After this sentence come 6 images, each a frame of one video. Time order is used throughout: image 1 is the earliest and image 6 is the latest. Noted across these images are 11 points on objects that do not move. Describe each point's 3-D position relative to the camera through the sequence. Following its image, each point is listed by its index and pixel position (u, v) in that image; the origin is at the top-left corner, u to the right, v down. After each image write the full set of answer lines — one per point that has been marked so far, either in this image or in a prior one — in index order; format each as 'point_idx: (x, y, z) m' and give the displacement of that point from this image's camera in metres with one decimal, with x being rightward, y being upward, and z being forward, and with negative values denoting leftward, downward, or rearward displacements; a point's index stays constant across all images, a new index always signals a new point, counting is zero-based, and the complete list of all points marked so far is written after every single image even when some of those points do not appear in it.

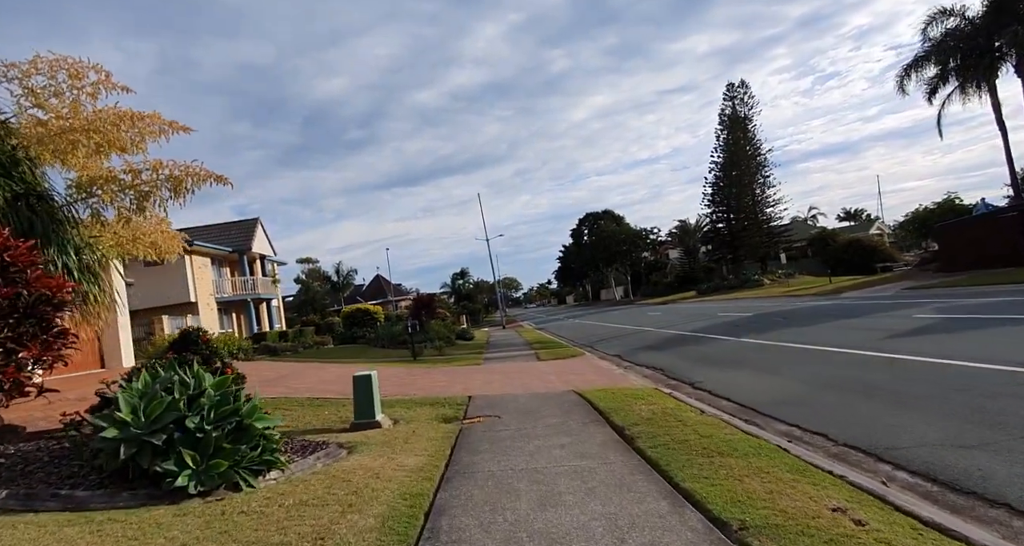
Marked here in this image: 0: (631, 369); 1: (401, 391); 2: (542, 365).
0: (+3.0, -2.4, +17.3) m
1: (-2.3, -2.5, +14.2) m
2: (+0.9, -2.7, +19.5) m
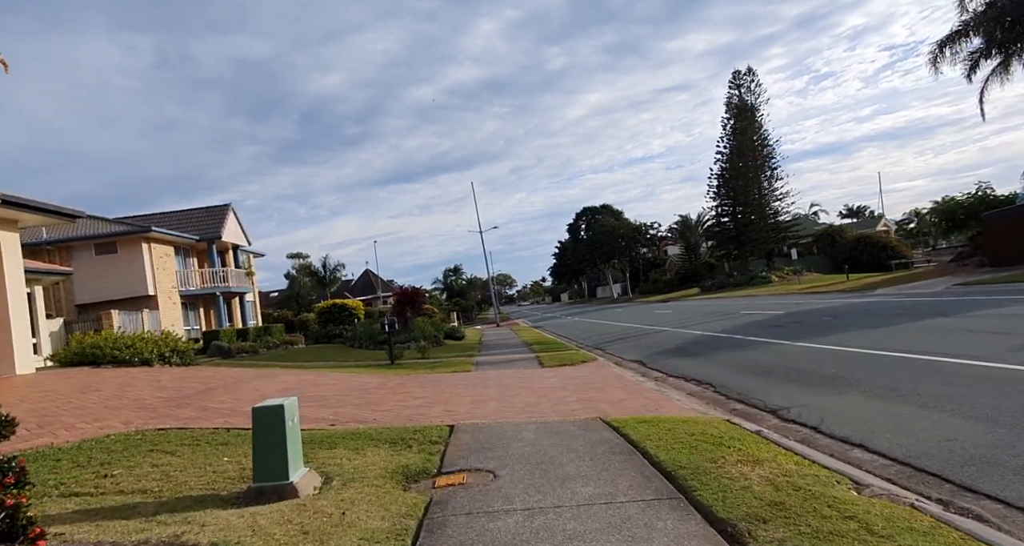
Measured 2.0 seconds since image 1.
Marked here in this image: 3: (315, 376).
0: (+2.9, -2.1, +13.5) m
1: (-2.3, -2.2, +10.4) m
2: (+0.8, -2.4, +15.7) m
3: (-4.7, -2.4, +15.9) m
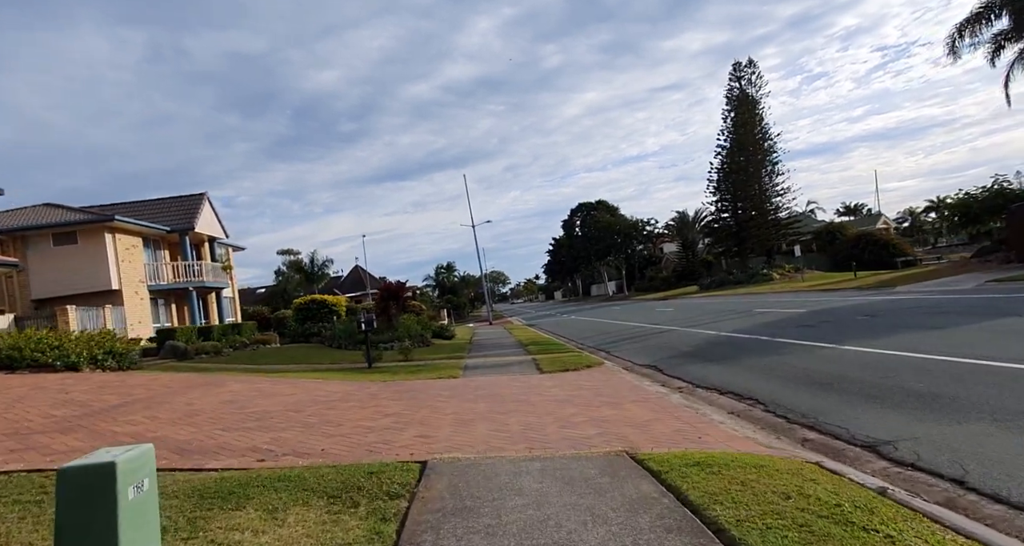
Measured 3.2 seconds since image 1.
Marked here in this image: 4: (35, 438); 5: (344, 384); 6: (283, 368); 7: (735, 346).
0: (+2.8, -1.9, +11.1) m
1: (-2.4, -2.0, +7.9) m
2: (+0.7, -2.1, +13.2) m
3: (-4.8, -2.2, +13.5) m
4: (-5.2, -1.8, +7.3) m
5: (-3.4, -2.3, +13.8) m
6: (-6.4, -2.6, +18.9) m
7: (+5.1, -1.7, +15.4) m
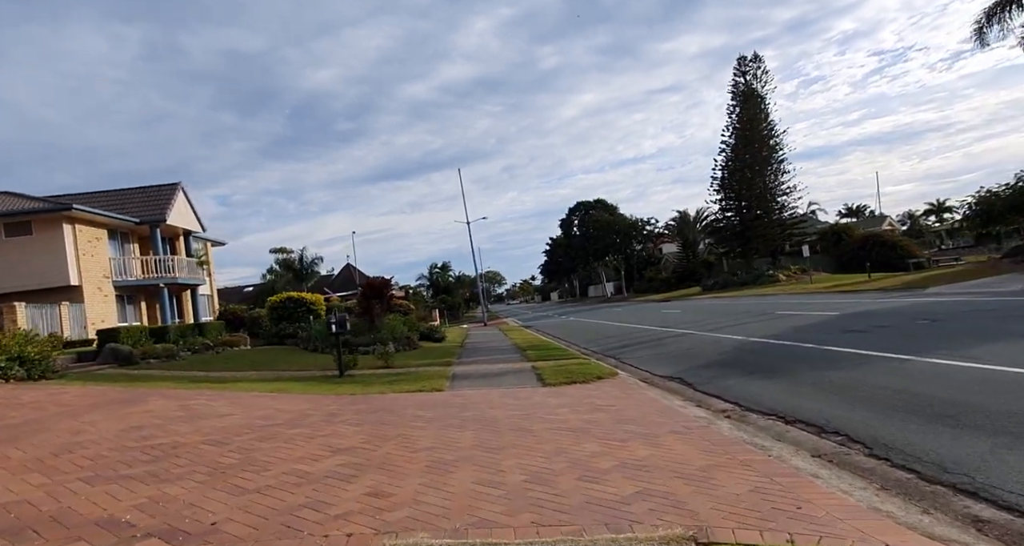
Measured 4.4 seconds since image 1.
0: (+2.8, -1.8, +8.5) m
1: (-2.4, -1.8, +5.3) m
2: (+0.6, -2.0, +10.6) m
3: (-4.8, -2.0, +10.8) m
4: (-5.2, -1.6, +4.7) m
5: (-3.5, -2.1, +11.1) m
6: (-6.5, -2.5, +16.3) m
7: (+5.0, -1.6, +12.8) m
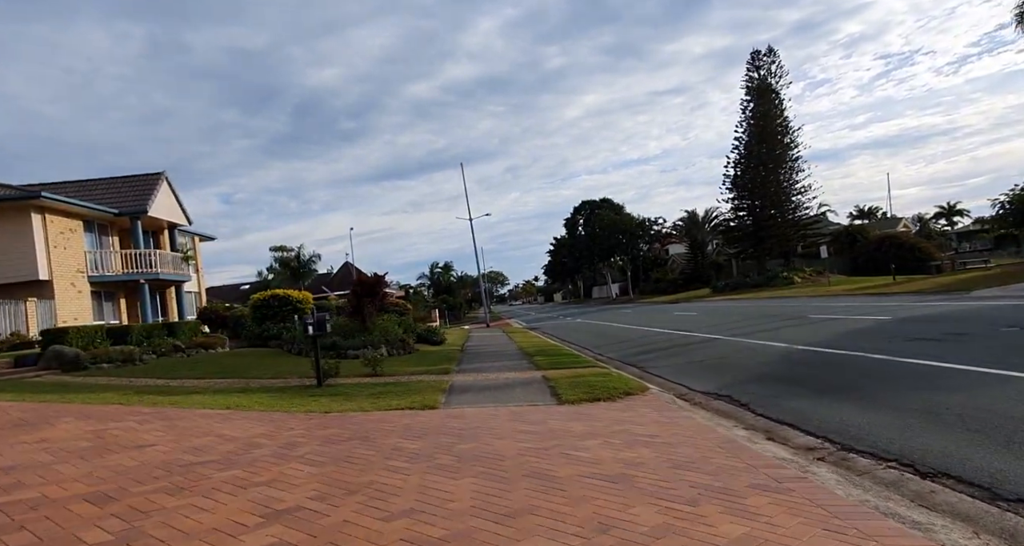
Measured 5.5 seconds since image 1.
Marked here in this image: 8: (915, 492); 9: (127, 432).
0: (+2.9, -1.7, +6.1) m
1: (-2.3, -1.6, +3.0) m
2: (+0.8, -1.9, +8.3) m
3: (-4.7, -1.9, +8.5) m
4: (-5.1, -1.4, +2.4) m
5: (-3.3, -2.0, +8.8) m
6: (-6.4, -2.3, +14.0) m
7: (+5.1, -1.5, +10.5) m
8: (+3.0, -1.6, +5.1) m
9: (-4.4, -1.8, +7.8) m
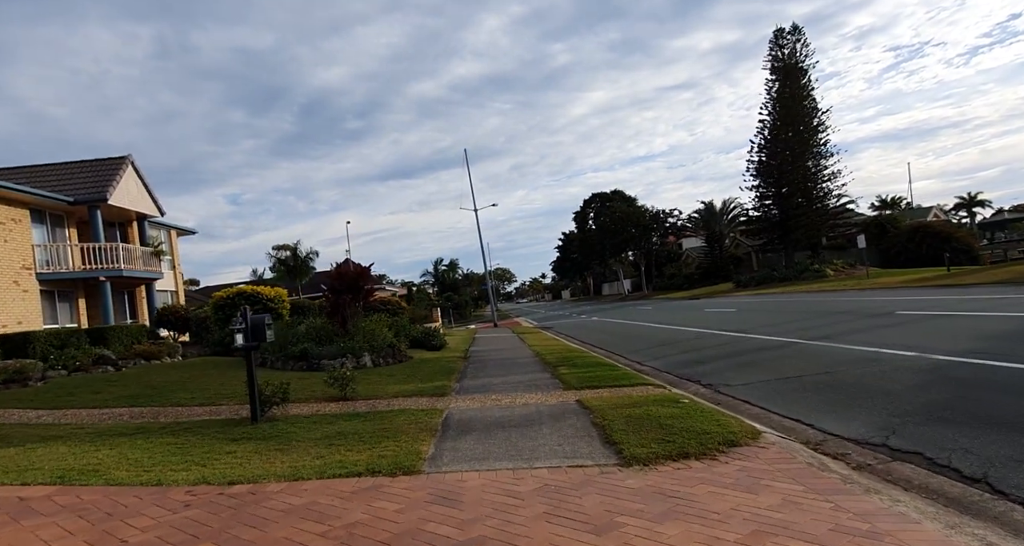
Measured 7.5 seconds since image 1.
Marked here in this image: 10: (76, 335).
0: (+3.2, -1.5, +1.9) m
1: (-2.1, -1.4, -1.2) m
2: (+1.0, -1.6, +4.1) m
3: (-4.4, -1.6, +4.3) m
4: (-4.9, -1.2, -1.8) m
5: (-3.1, -1.7, +4.6) m
6: (-6.0, -2.1, +9.8) m
7: (+5.4, -1.2, +6.2) m
8: (+3.2, -1.4, +0.8) m
9: (-4.1, -1.6, +3.6) m
10: (-10.0, -1.4, +15.7) m
